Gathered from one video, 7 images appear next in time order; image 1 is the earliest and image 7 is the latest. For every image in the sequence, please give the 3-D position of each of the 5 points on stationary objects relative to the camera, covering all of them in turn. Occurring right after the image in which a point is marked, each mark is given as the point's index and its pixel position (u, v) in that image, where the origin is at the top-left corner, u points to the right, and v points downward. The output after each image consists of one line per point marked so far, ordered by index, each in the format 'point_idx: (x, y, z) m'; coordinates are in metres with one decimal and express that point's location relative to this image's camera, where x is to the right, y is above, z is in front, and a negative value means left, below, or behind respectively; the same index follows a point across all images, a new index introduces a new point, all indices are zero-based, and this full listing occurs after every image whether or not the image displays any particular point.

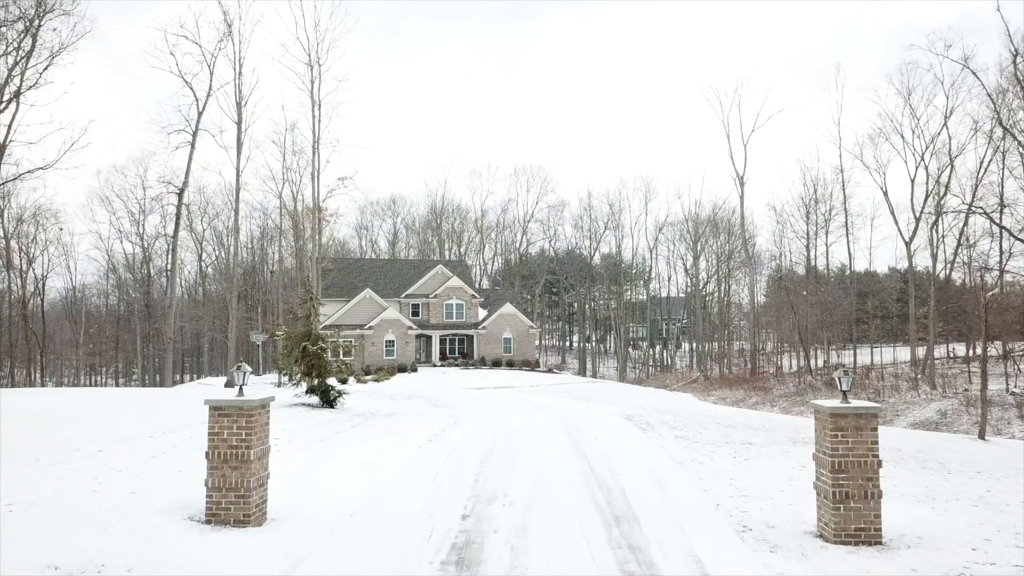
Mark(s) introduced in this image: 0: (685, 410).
0: (+5.1, -3.6, +16.7) m
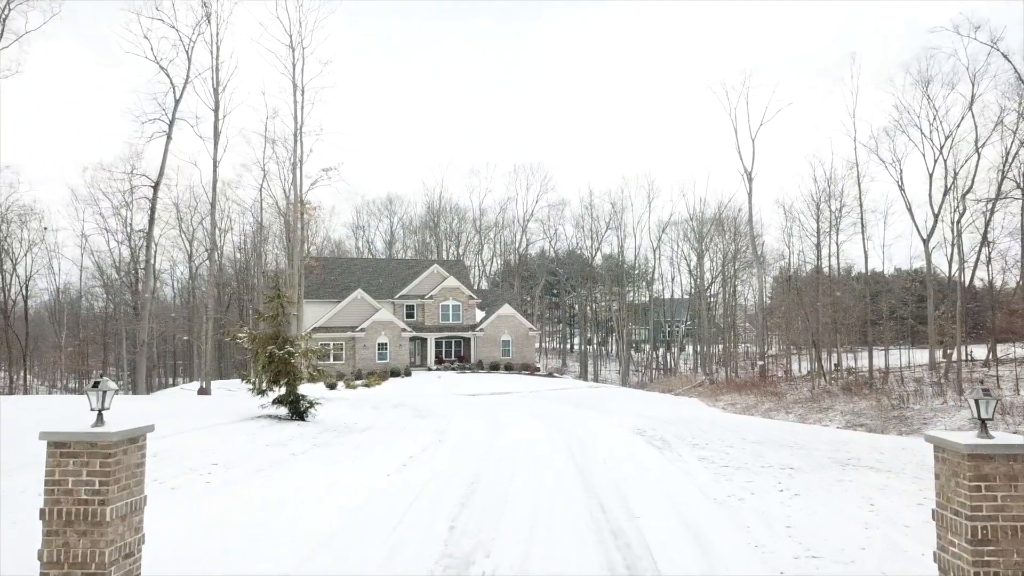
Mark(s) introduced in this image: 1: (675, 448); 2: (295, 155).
0: (+5.0, -3.6, +15.2) m
1: (+2.8, -2.7, +9.5) m
2: (-7.4, +4.5, +19.1) m
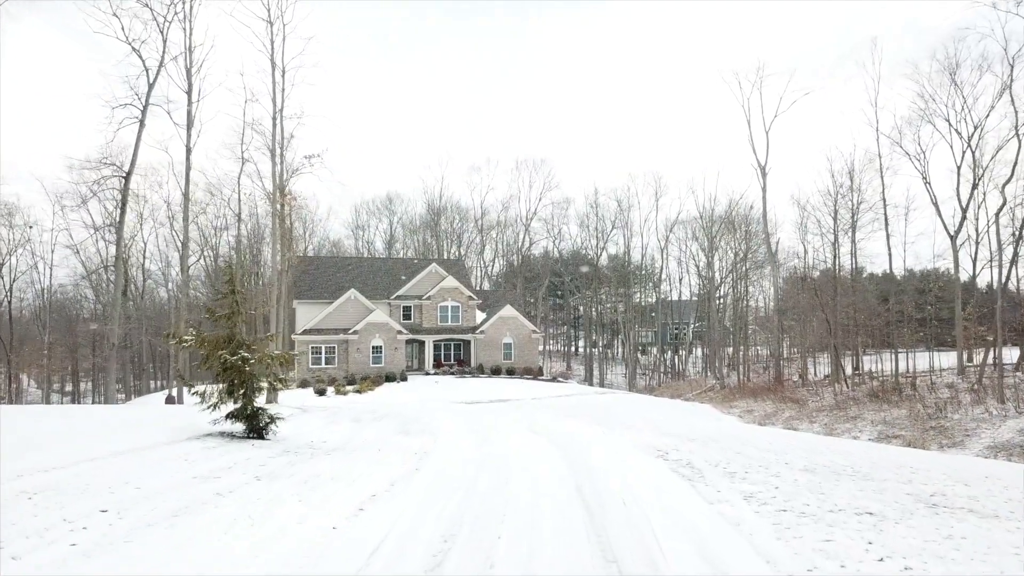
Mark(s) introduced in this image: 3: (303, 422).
0: (+4.9, -3.5, +13.4) m
1: (+2.7, -2.6, +7.7) m
2: (-7.4, +4.5, +17.5) m
3: (-4.3, -2.8, +11.7) m
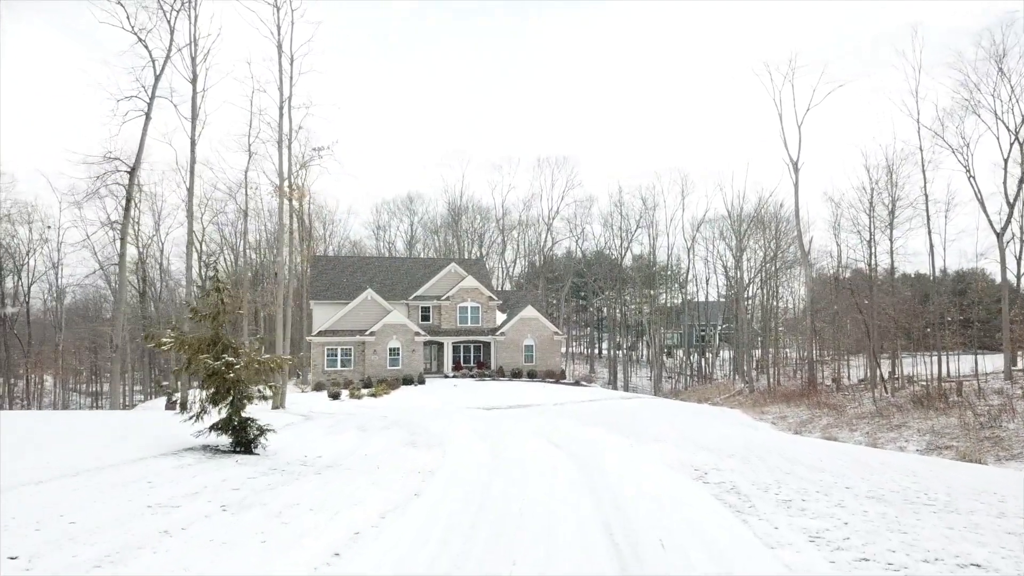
0: (+5.3, -3.4, +12.1) m
1: (+2.9, -2.5, +6.6) m
2: (-6.8, +4.6, +16.7) m
3: (-4.0, -2.8, +10.8) m
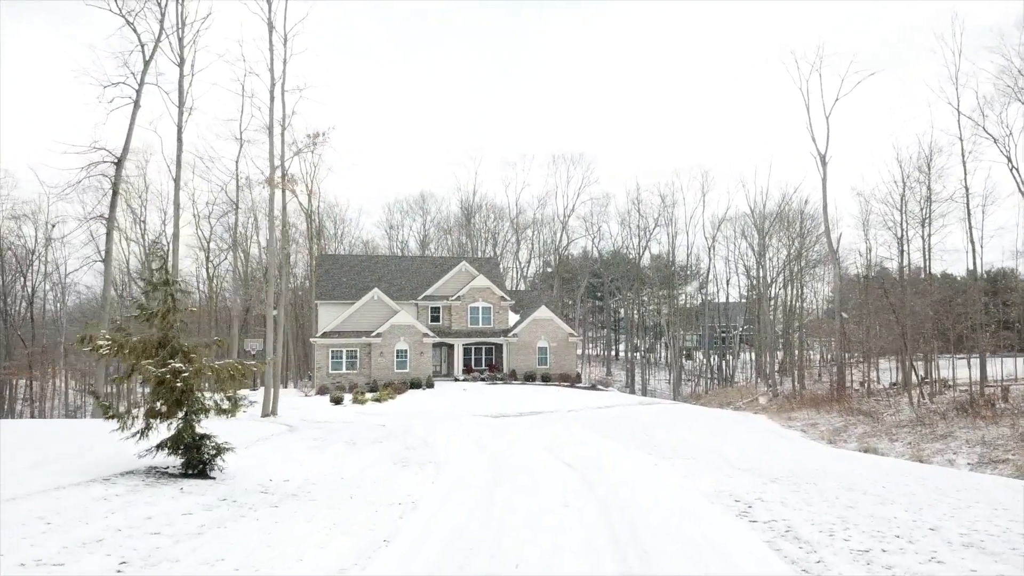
0: (+5.5, -3.4, +10.6) m
1: (+2.9, -2.4, +5.1) m
2: (-6.5, +4.6, +15.5) m
3: (-3.9, -2.7, +9.5) m
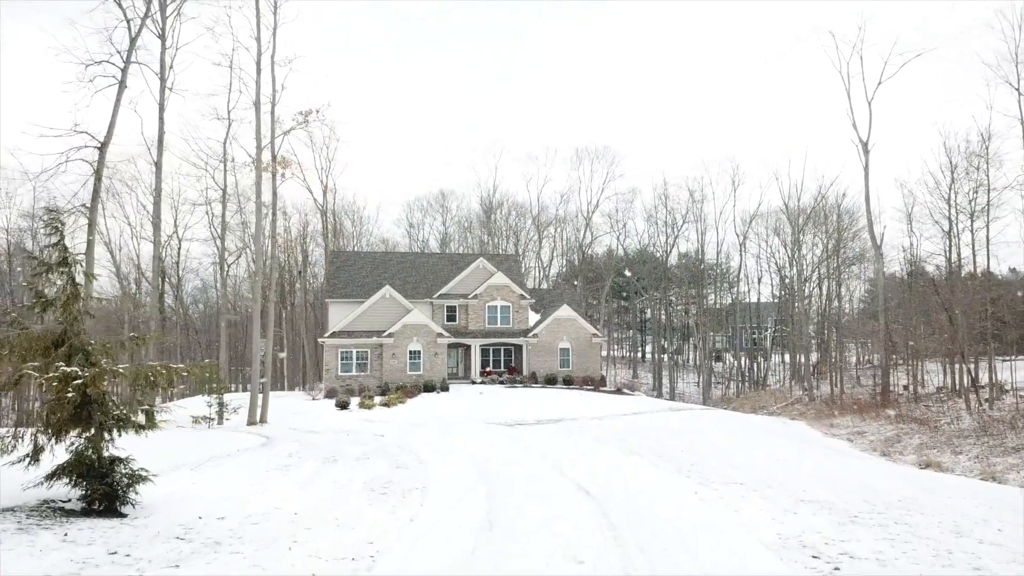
0: (+5.6, -3.2, +8.6) m
1: (+2.8, -2.2, +3.2) m
2: (-6.2, +4.8, +14.1) m
3: (-3.8, -2.5, +8.0) m
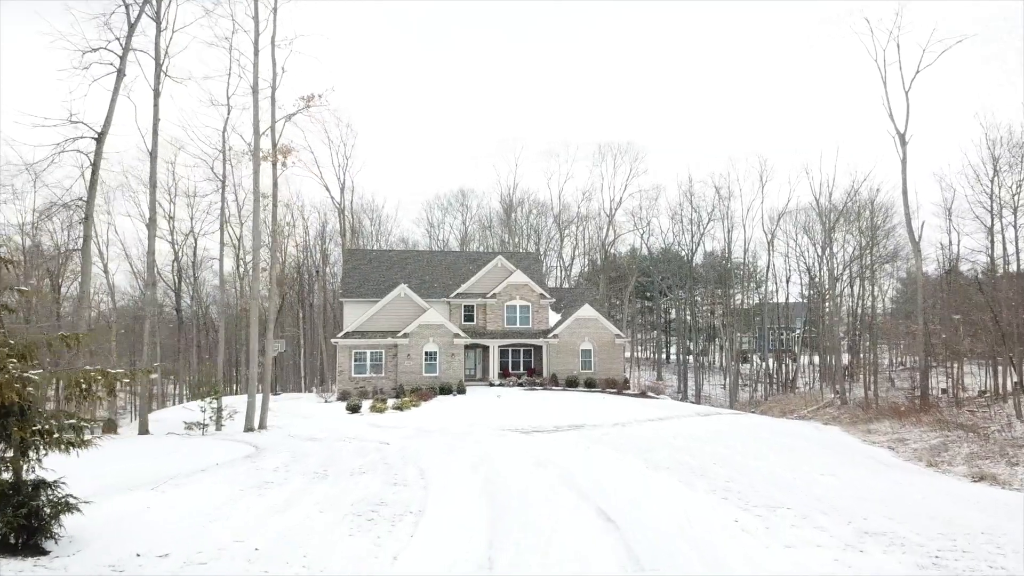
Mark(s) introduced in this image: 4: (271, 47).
0: (+5.8, -3.1, +7.3) m
1: (+2.7, -2.1, +2.1) m
2: (-5.8, +4.8, +13.3) m
3: (-3.7, -2.4, +7.1) m
4: (-5.4, +5.5, +13.0) m
